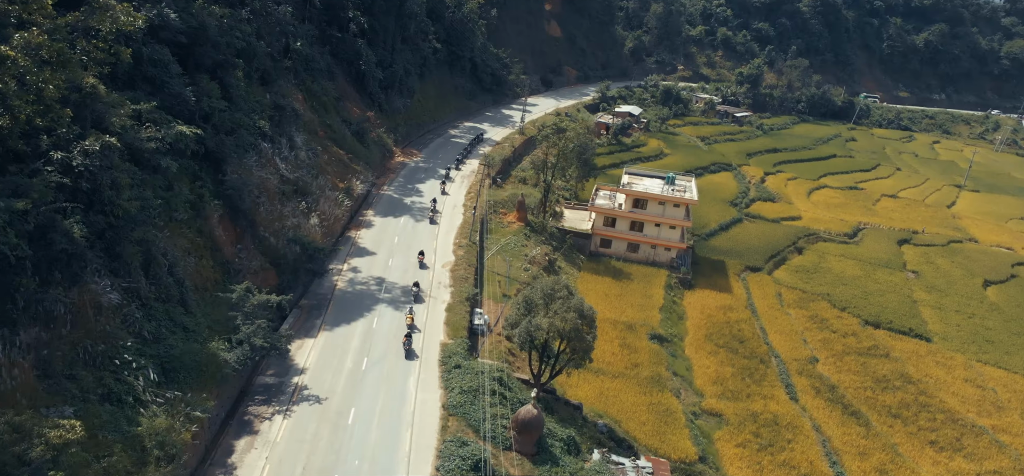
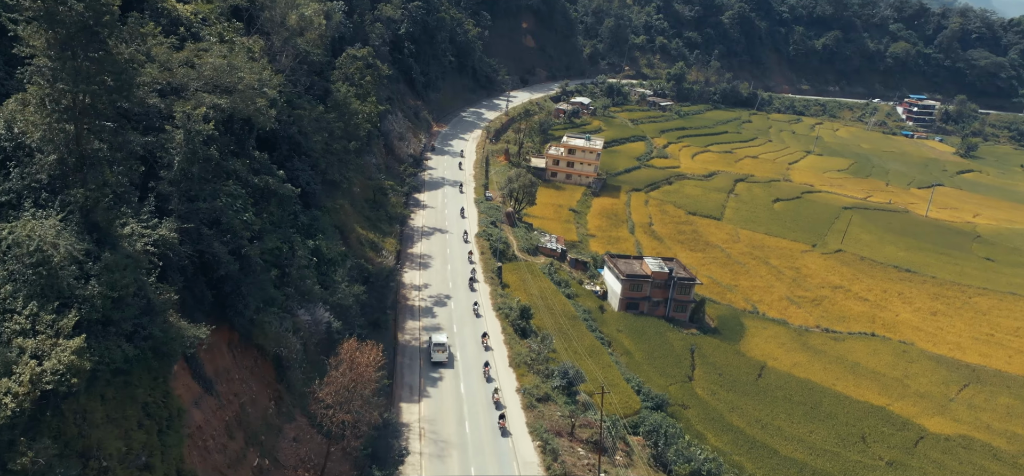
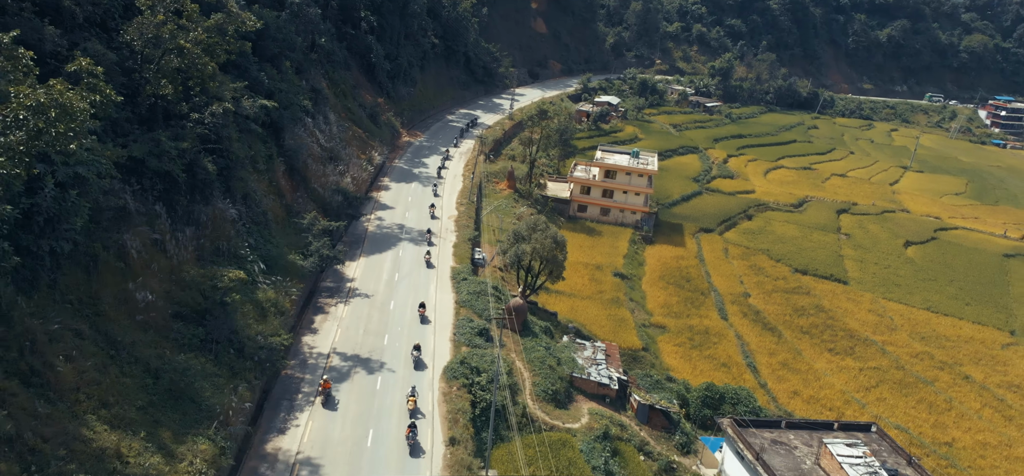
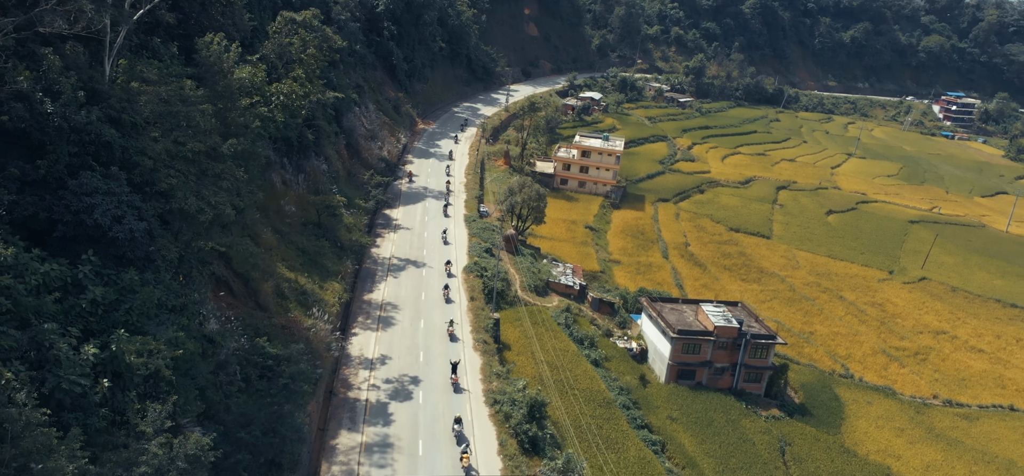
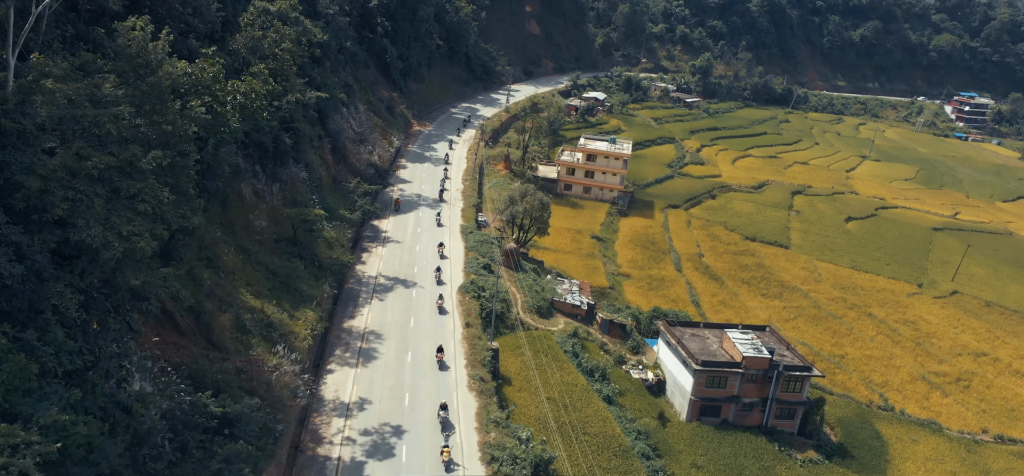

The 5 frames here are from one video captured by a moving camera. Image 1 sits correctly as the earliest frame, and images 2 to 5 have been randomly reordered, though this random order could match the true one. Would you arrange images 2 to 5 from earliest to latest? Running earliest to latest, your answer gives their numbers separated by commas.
3, 5, 4, 2
